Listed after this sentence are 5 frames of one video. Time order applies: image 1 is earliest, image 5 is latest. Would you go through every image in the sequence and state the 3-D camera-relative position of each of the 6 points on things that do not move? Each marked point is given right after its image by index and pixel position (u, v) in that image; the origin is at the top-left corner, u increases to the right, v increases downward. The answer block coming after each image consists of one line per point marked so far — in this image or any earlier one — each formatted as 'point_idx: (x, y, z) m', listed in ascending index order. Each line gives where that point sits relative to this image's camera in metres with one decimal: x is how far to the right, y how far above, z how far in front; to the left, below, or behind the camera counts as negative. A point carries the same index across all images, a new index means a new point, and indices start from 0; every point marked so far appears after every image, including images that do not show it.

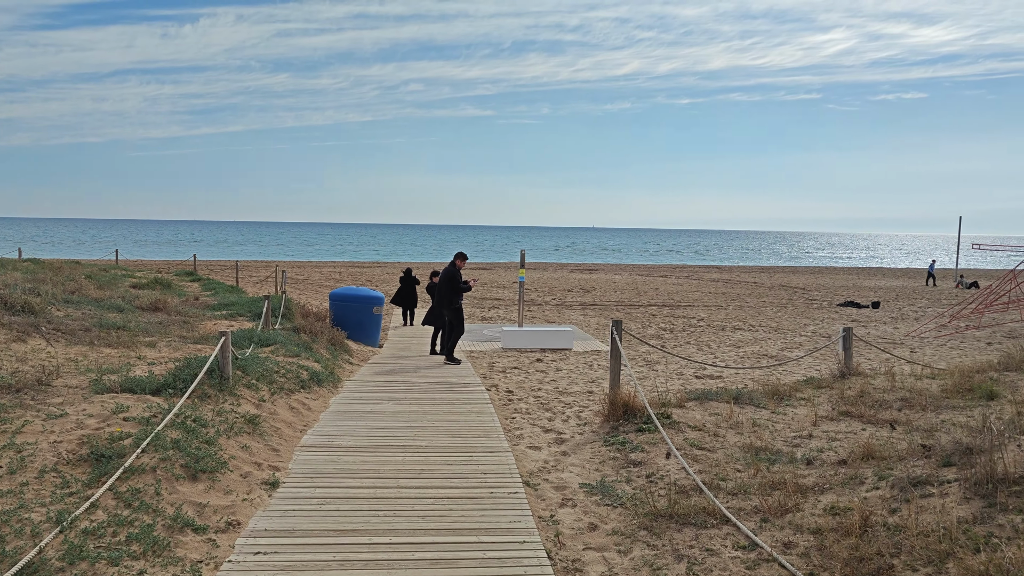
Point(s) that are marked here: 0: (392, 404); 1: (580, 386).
0: (-1.2, -0.9, +6.6) m
1: (+0.5, -0.9, +7.4) m
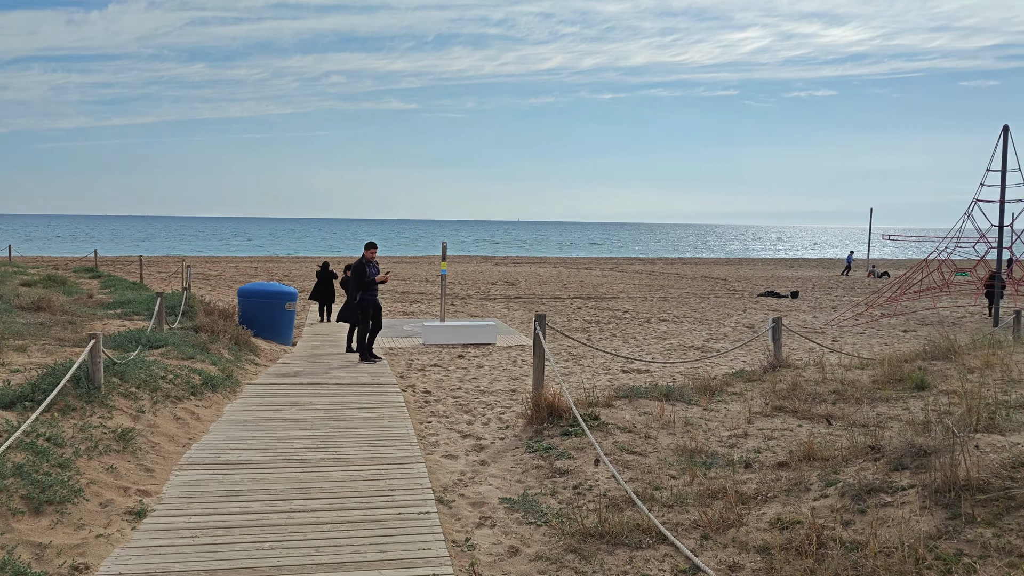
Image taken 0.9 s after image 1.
0: (-1.8, -0.9, +5.9) m
1: (-0.2, -0.8, +6.9) m
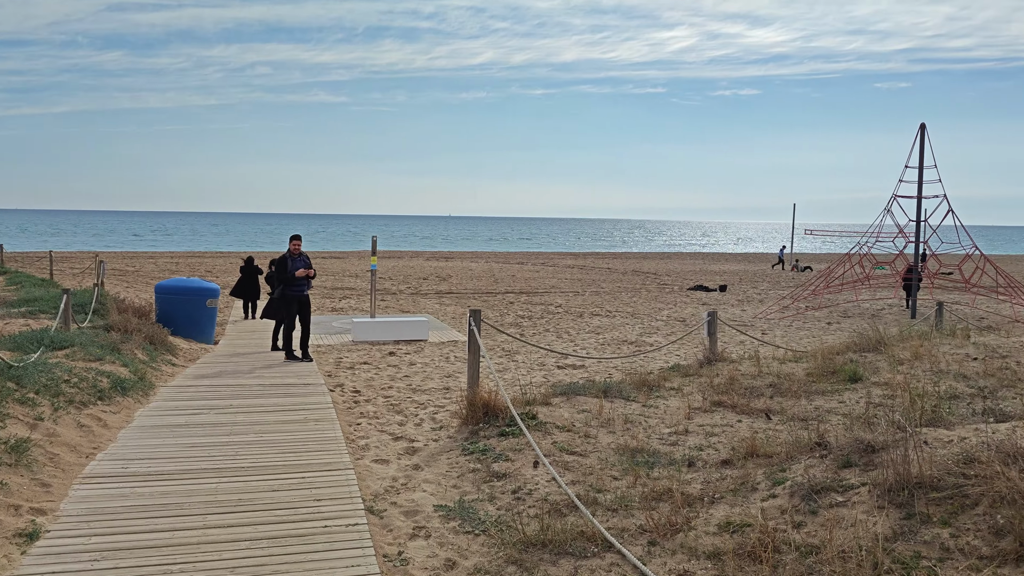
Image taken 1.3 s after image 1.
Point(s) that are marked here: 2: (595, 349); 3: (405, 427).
0: (-2.3, -0.9, +5.4) m
1: (-0.7, -0.8, +6.6) m
2: (+0.8, -0.6, +8.3) m
3: (-0.9, -0.9, +5.1) m
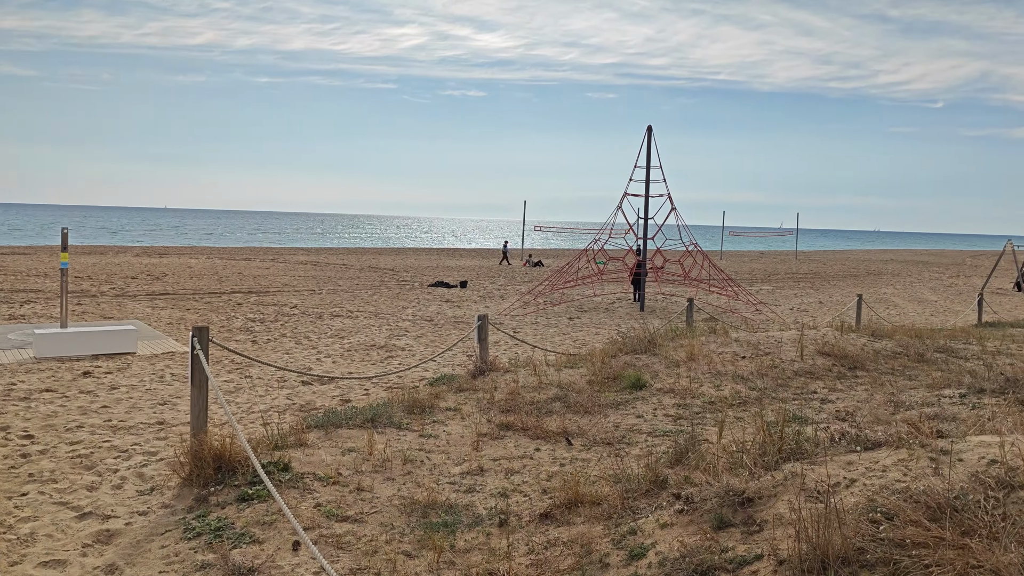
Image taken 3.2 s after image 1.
0: (-1.6, -1.0, +6.0) m
1: (+0.2, -0.8, +6.6) m
2: (+2.1, -0.6, +7.8) m
3: (-0.4, -1.0, +5.2) m
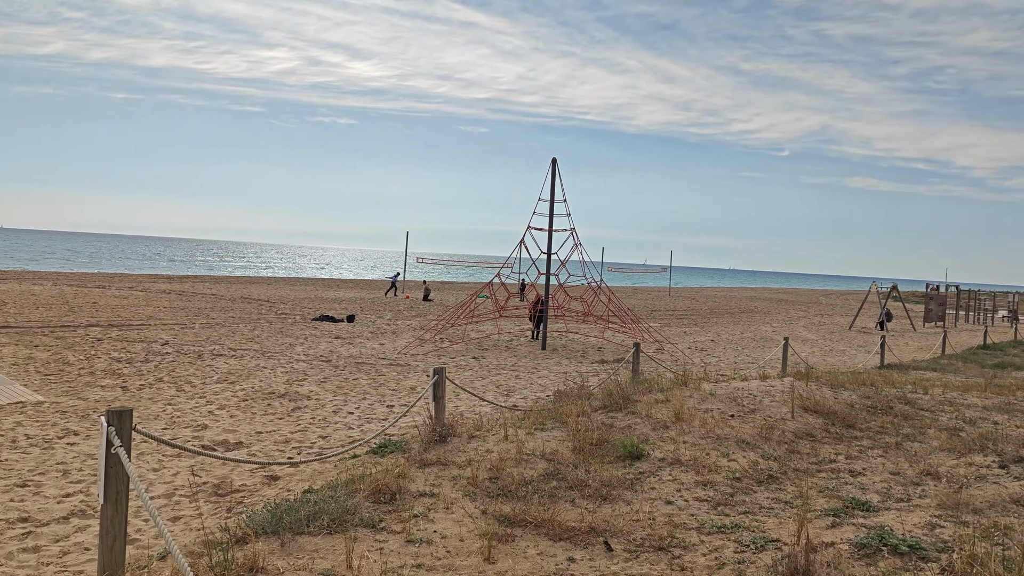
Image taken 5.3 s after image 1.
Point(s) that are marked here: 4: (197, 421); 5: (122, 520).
0: (-1.7, -1.3, +4.5) m
1: (0.0, -1.2, +5.4) m
2: (+1.7, -1.1, +6.9) m
3: (-0.3, -1.2, +4.0) m
4: (-3.3, -1.4, +8.6) m
5: (-1.3, -0.8, +2.8) m
